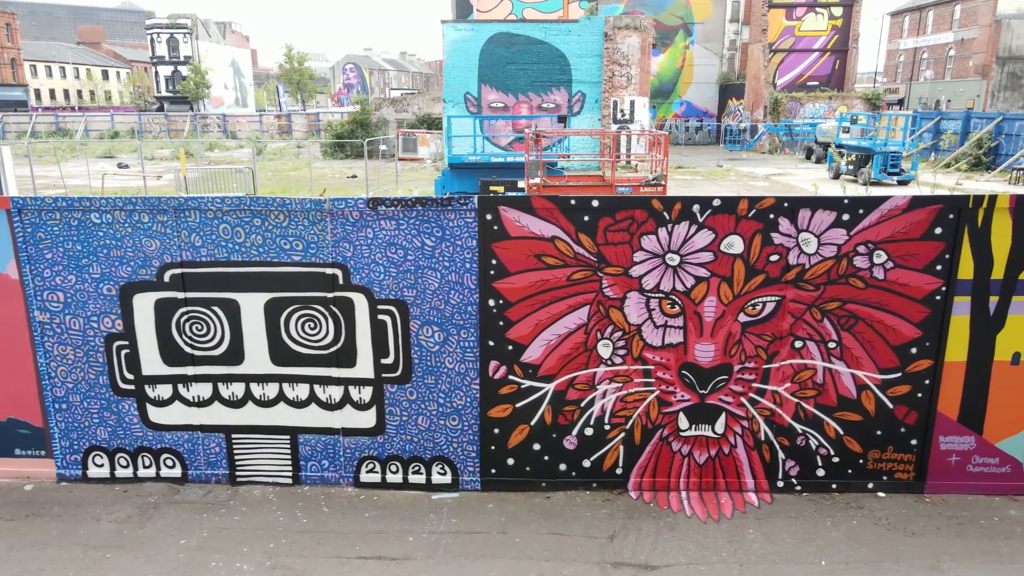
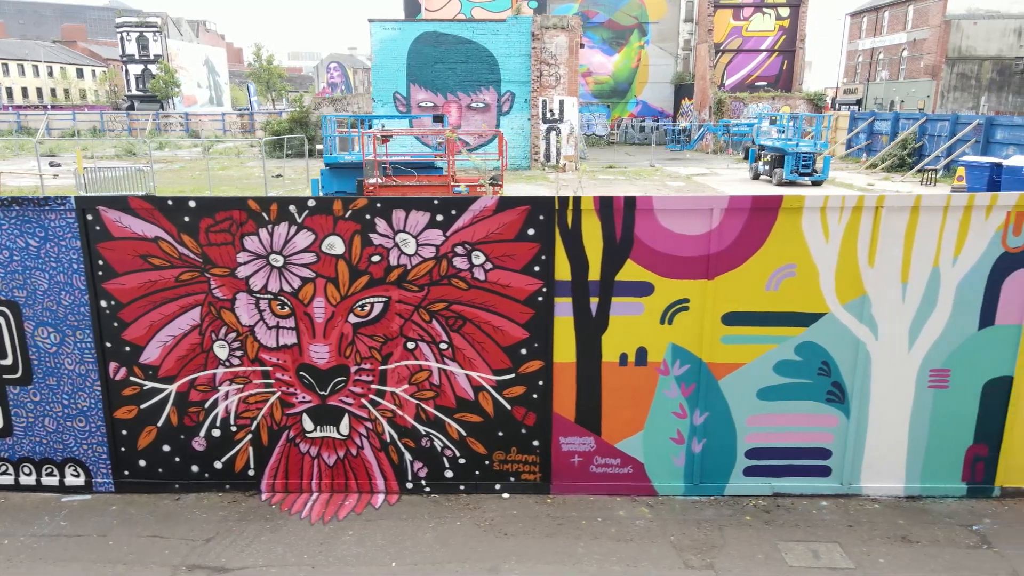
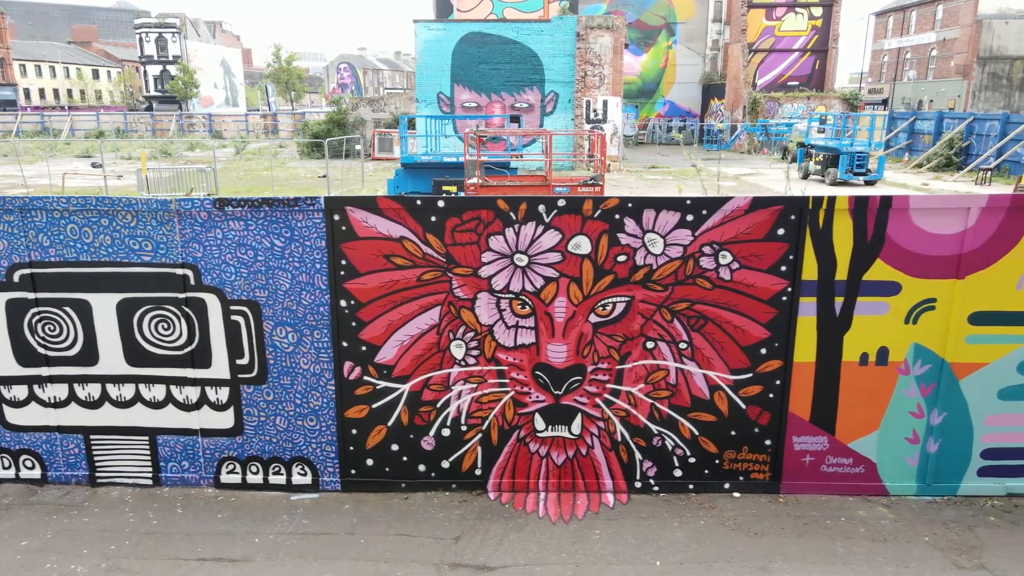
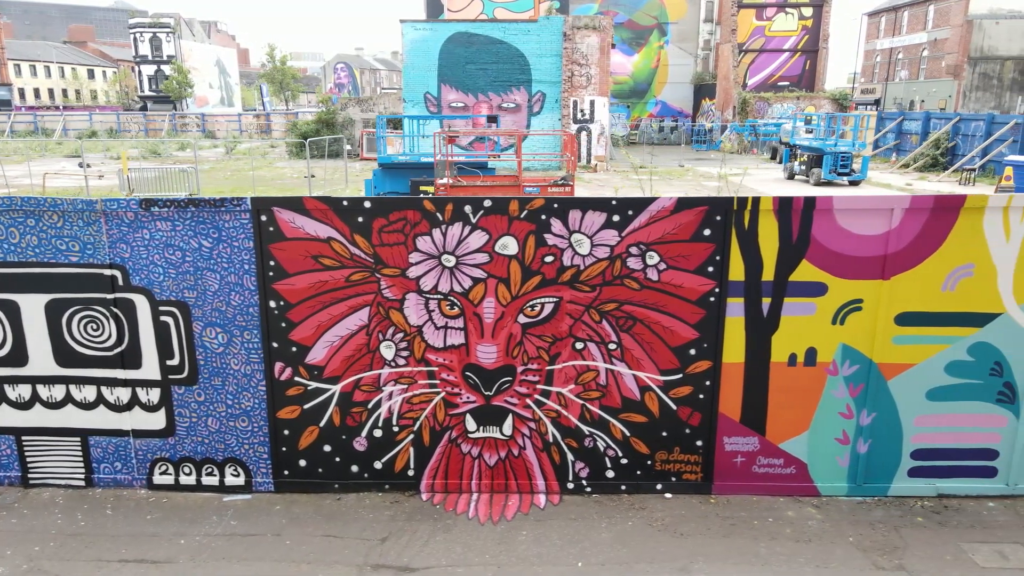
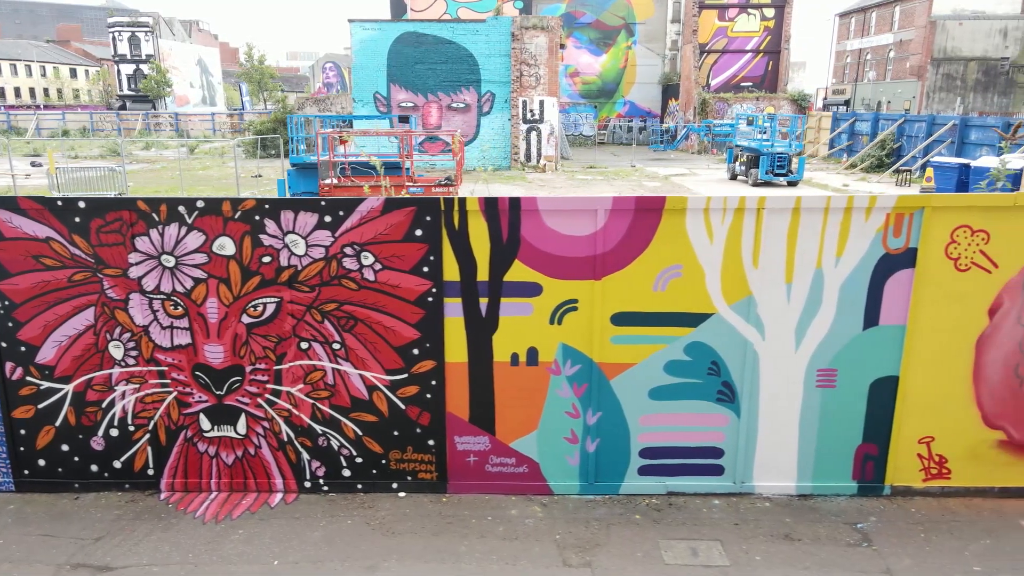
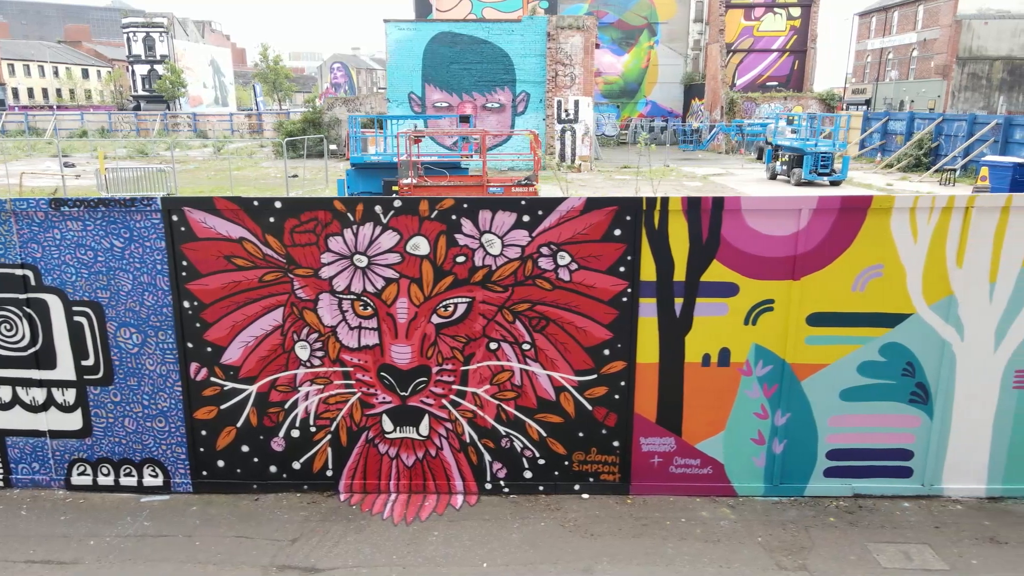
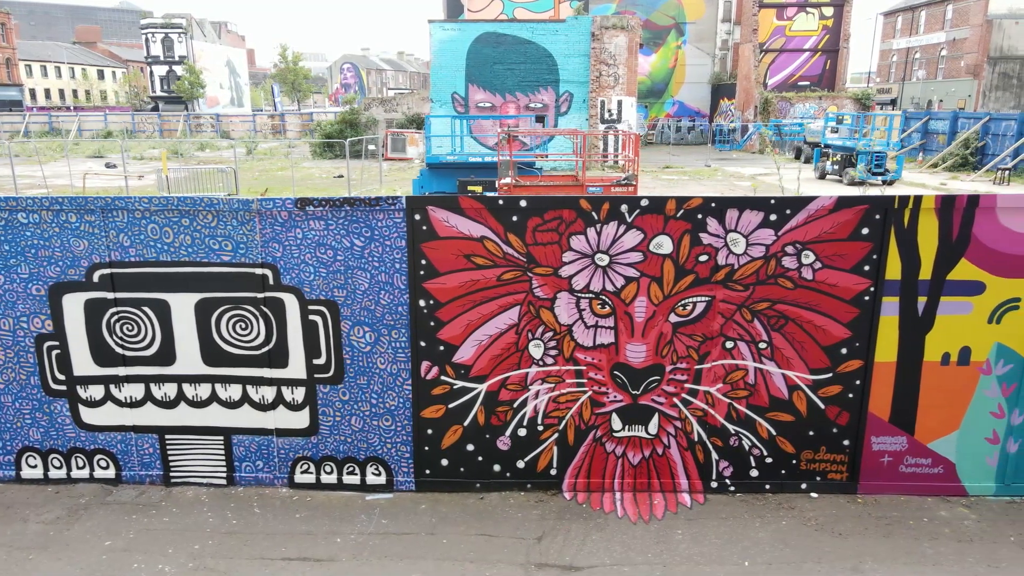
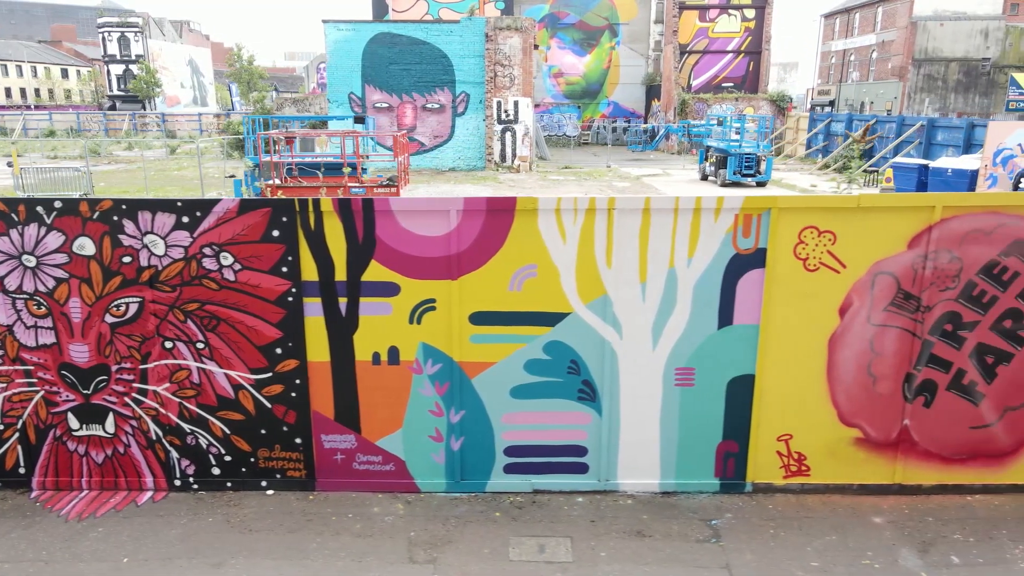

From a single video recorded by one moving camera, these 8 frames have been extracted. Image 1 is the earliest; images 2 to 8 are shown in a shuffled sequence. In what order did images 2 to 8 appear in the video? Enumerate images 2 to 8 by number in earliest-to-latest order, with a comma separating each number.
7, 3, 4, 6, 2, 5, 8
